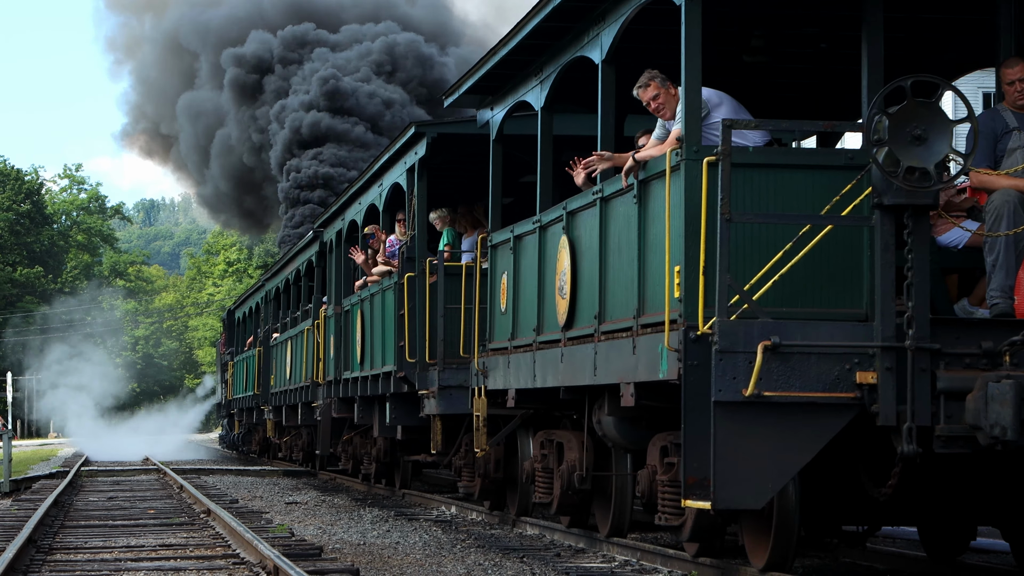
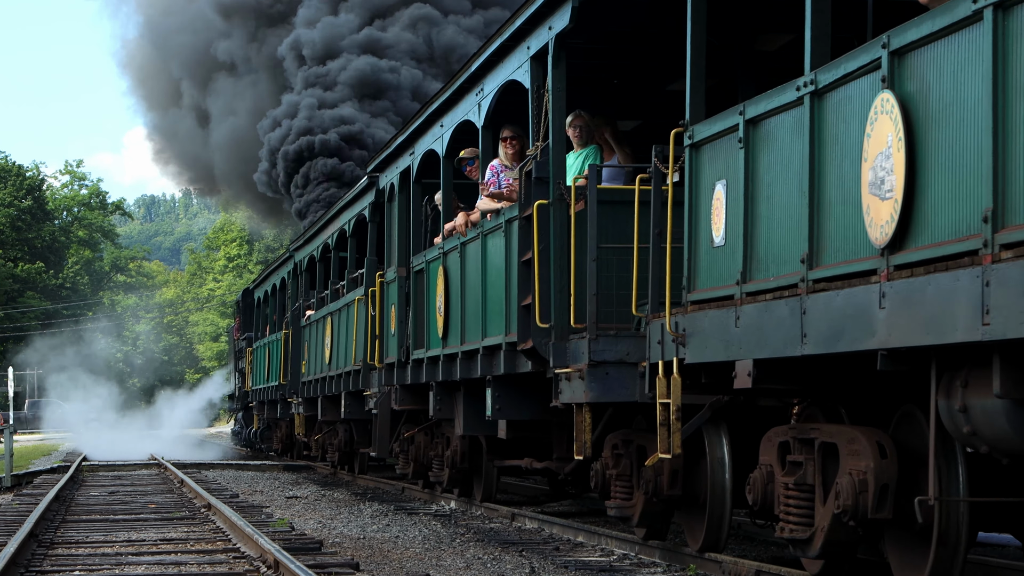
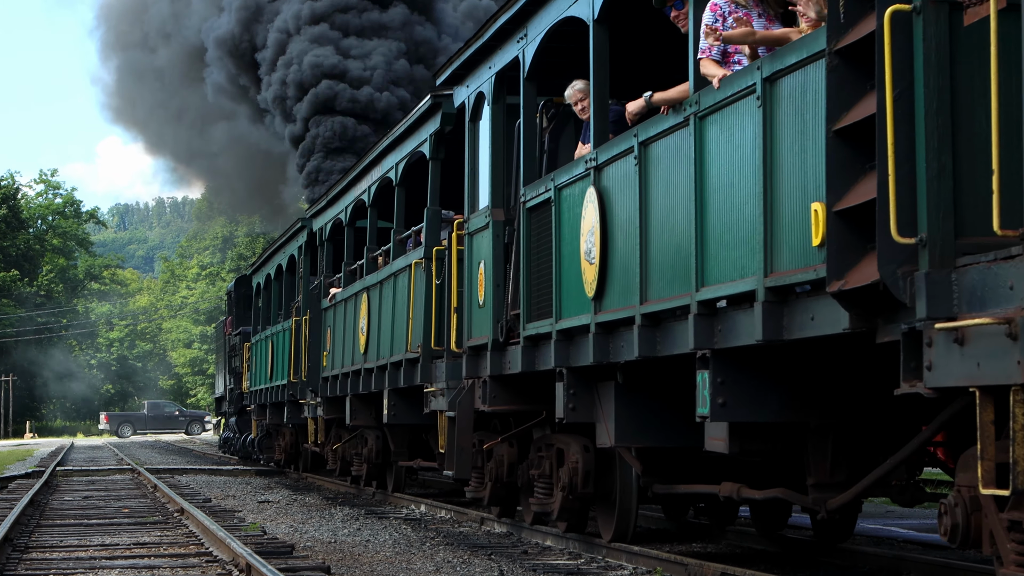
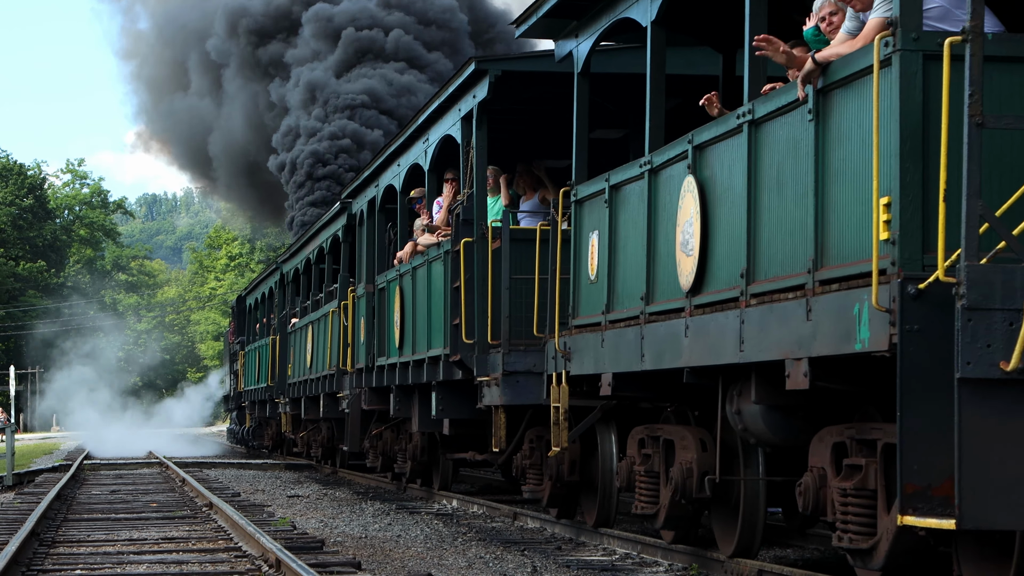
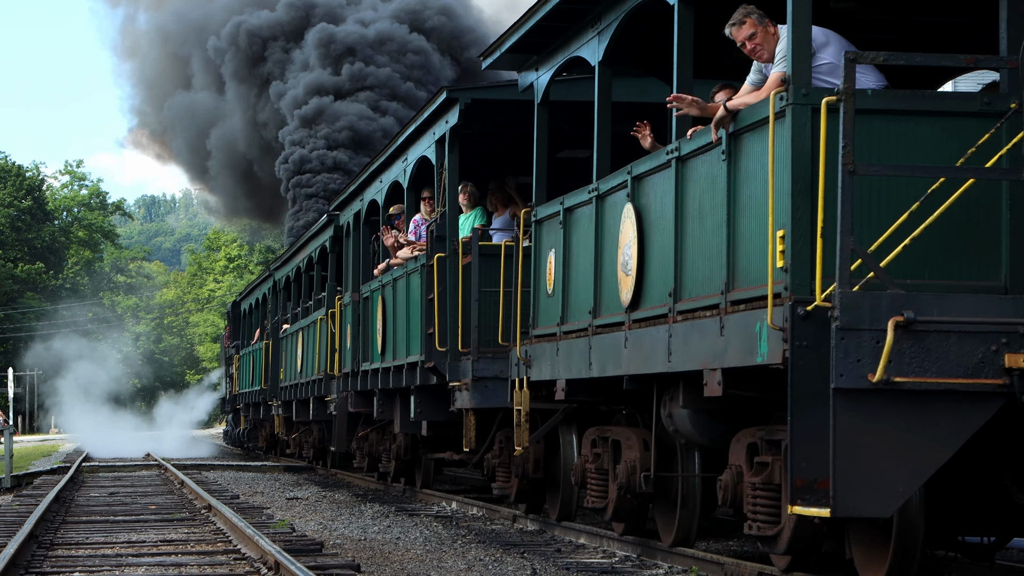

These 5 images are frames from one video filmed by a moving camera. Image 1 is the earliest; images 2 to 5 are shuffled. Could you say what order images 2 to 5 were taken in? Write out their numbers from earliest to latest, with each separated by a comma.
5, 4, 2, 3
